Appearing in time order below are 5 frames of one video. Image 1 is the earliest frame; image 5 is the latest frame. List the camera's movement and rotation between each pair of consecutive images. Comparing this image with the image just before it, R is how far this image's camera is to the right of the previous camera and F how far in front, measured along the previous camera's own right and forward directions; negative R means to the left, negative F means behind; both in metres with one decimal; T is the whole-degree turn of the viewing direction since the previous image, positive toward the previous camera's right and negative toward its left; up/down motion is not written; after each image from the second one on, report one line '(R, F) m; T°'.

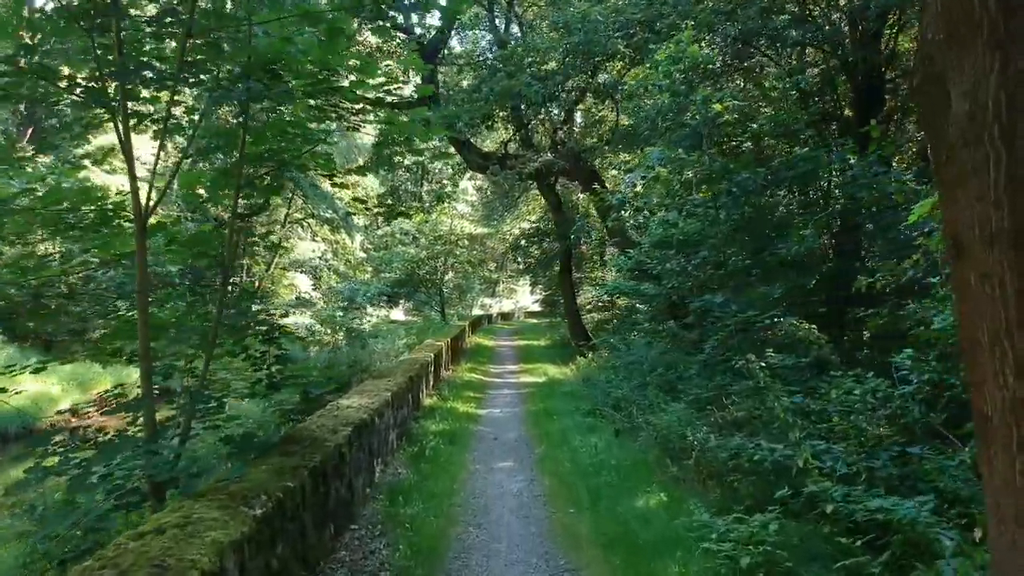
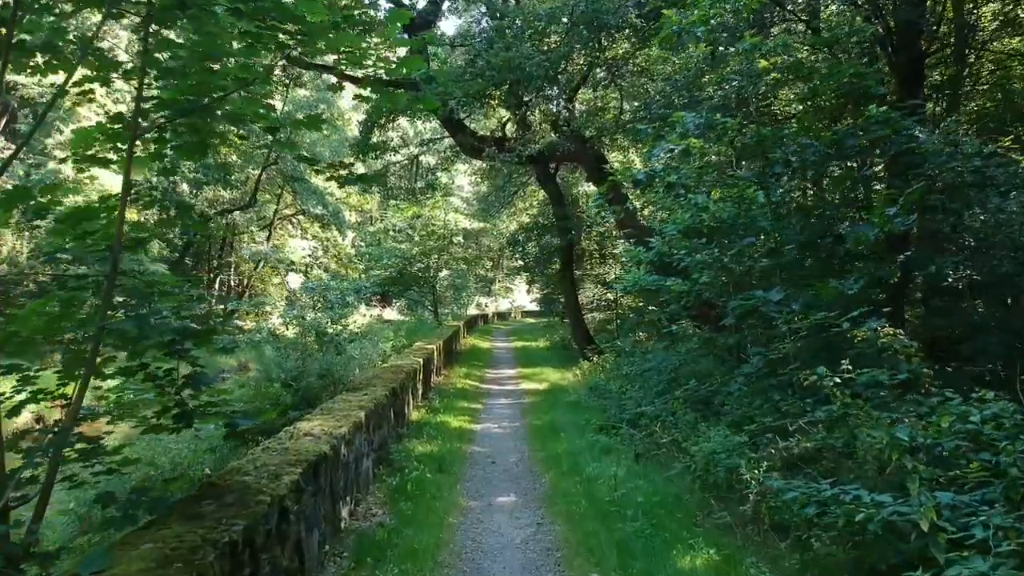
(0.0, +1.3) m; 0°
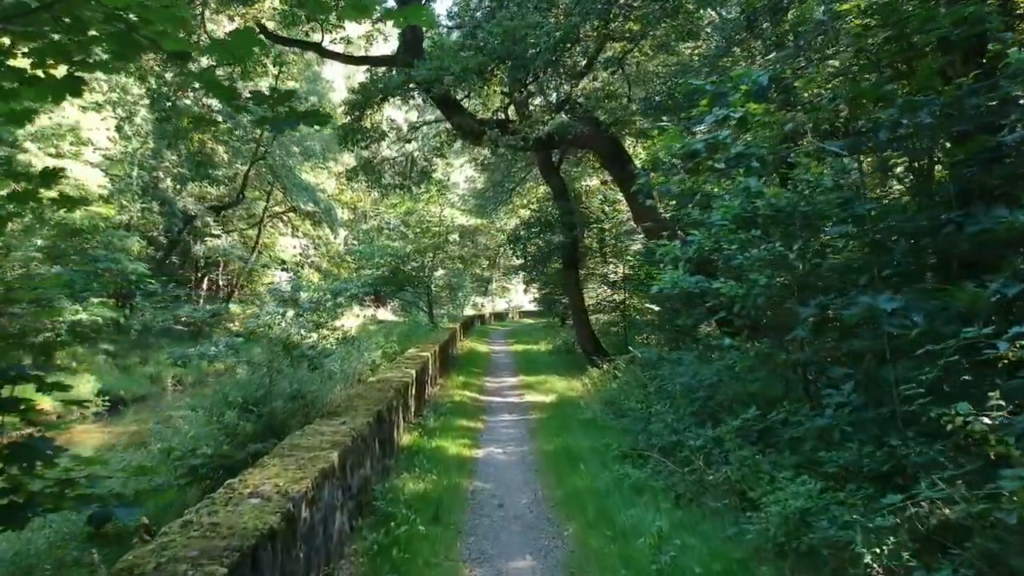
(-0.1, +1.3) m; 0°
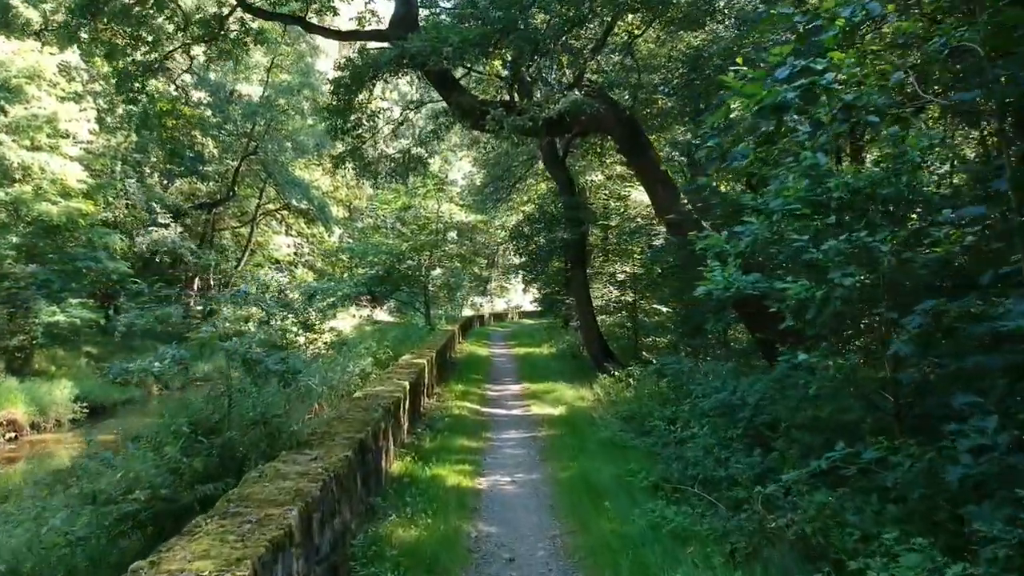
(-0.1, +1.1) m; 0°
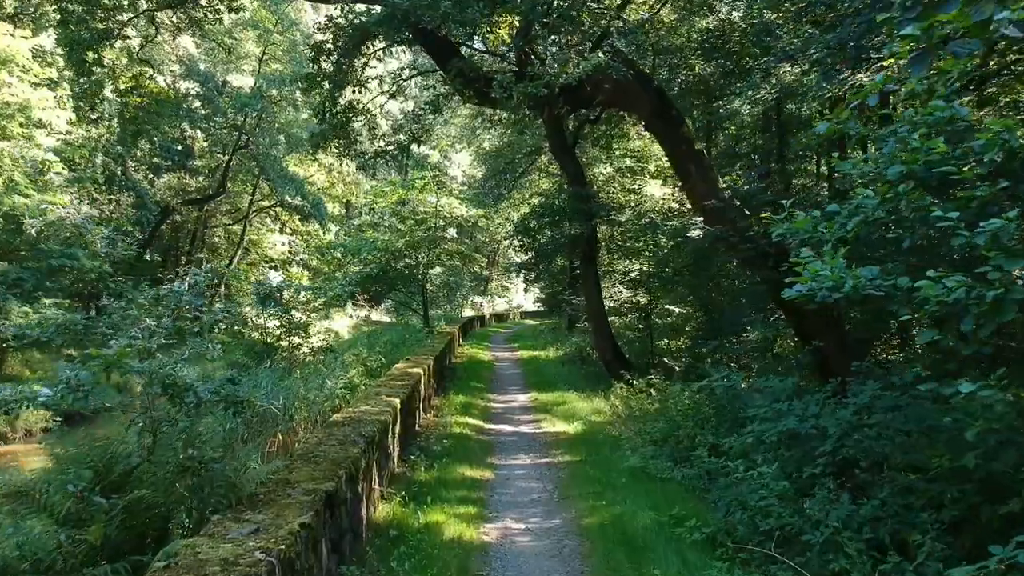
(-0.1, +1.3) m; 0°
